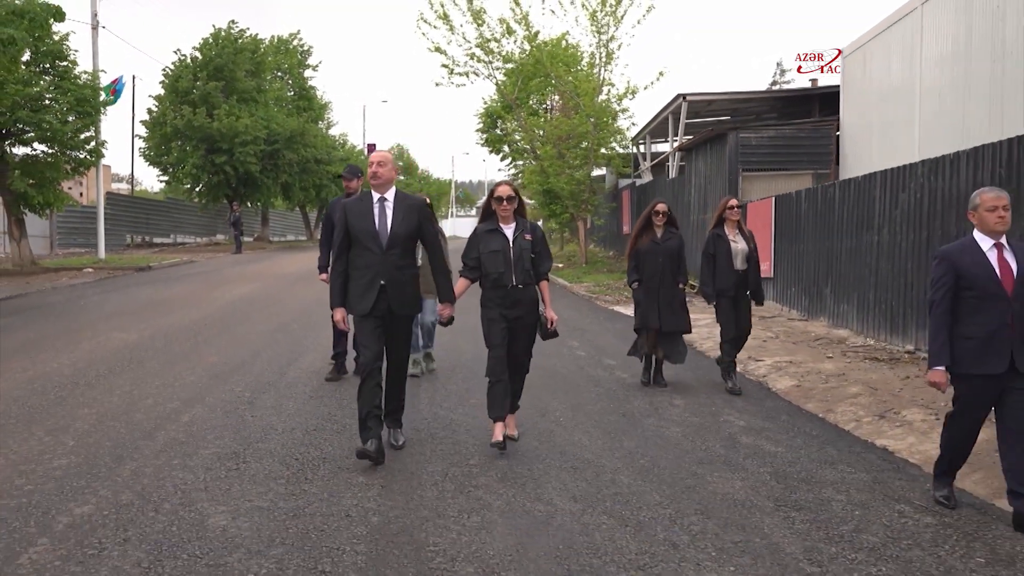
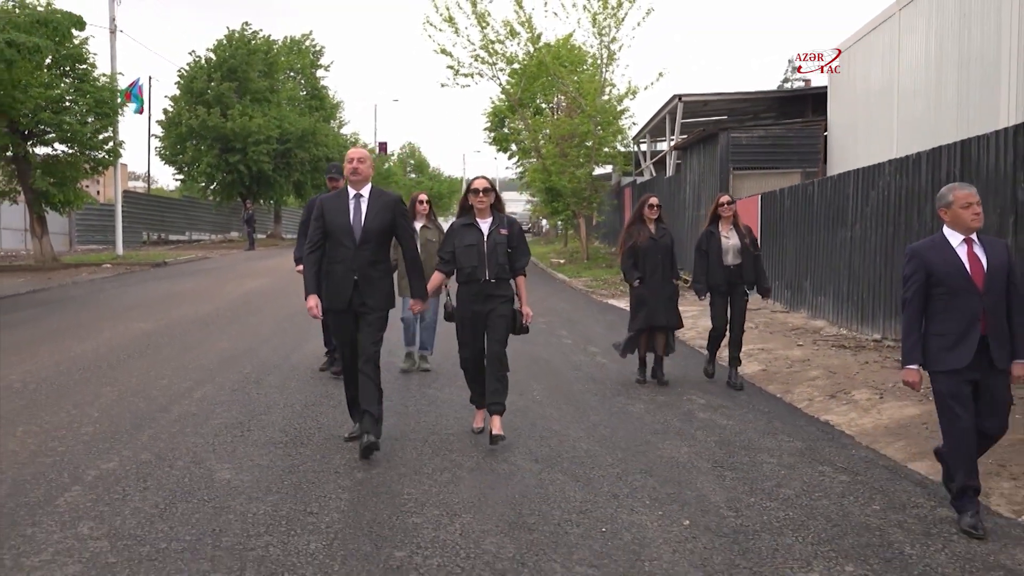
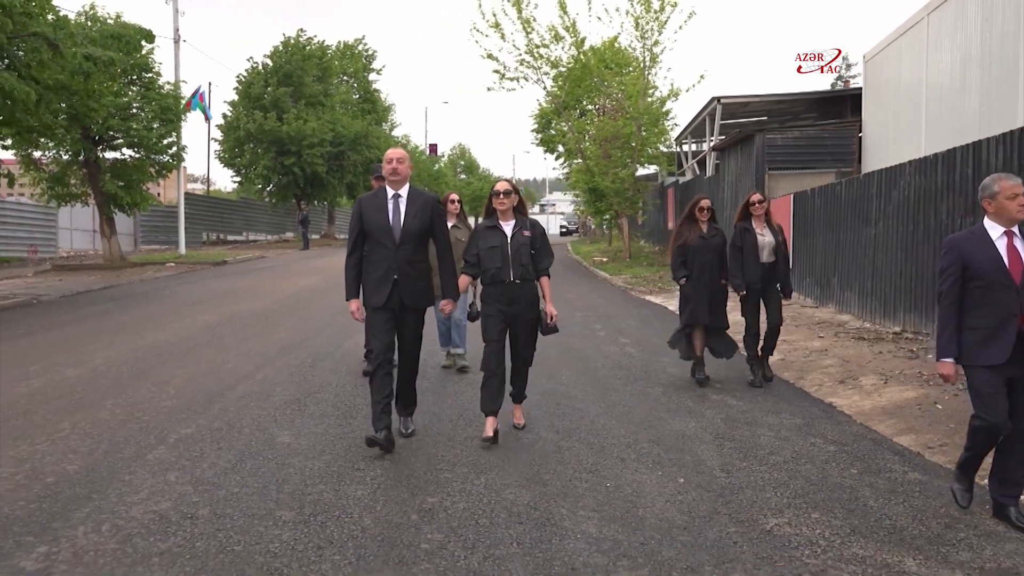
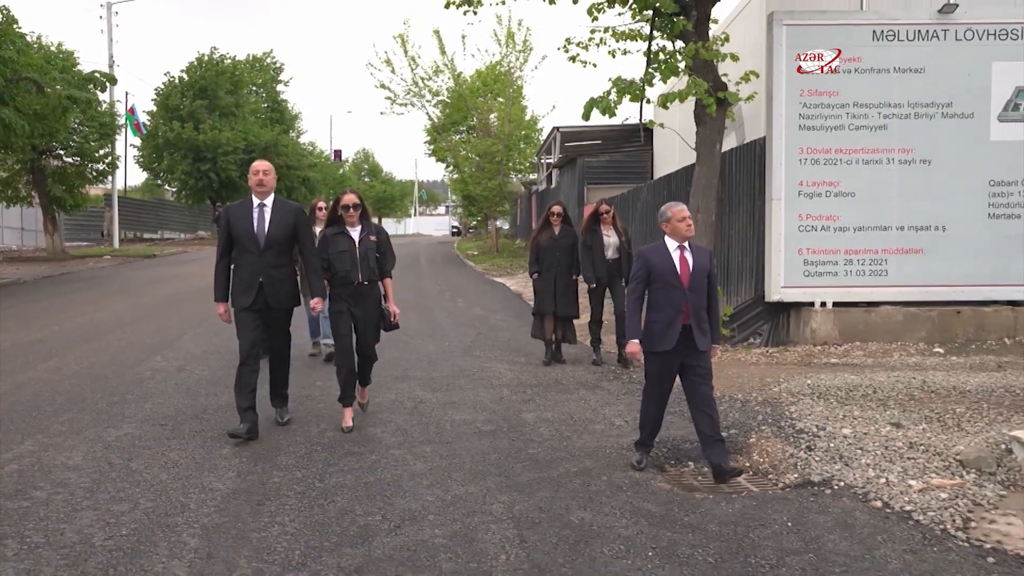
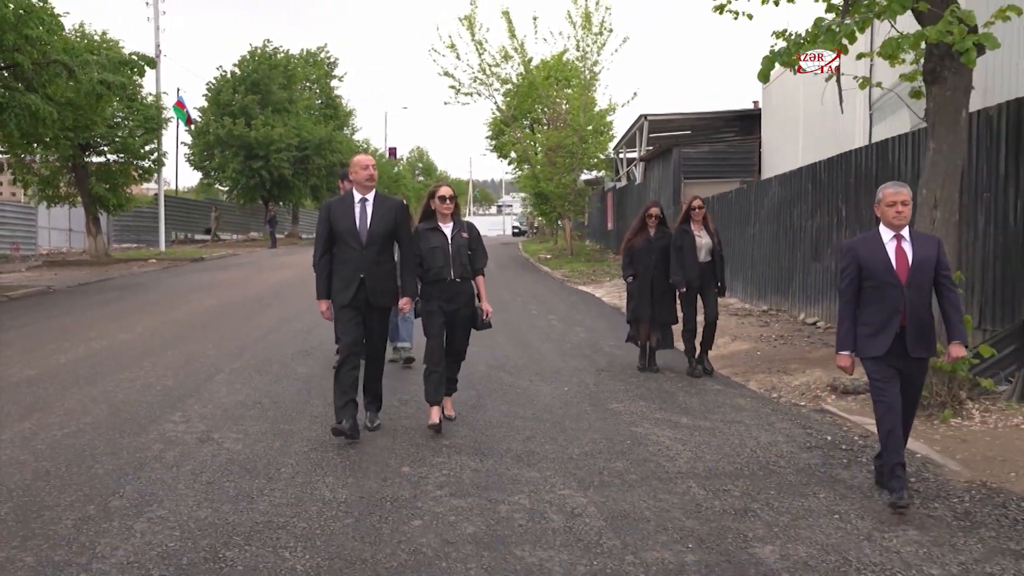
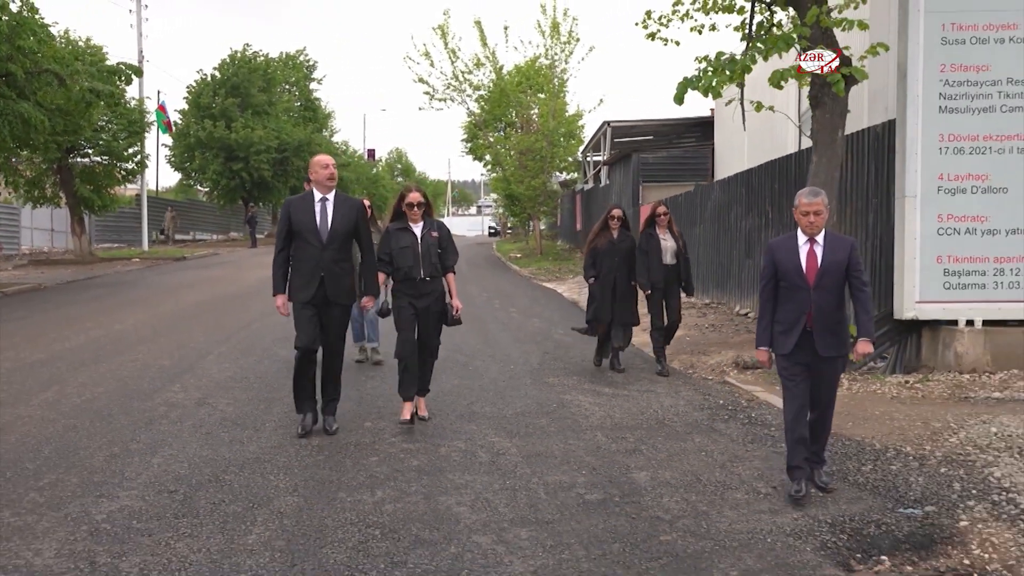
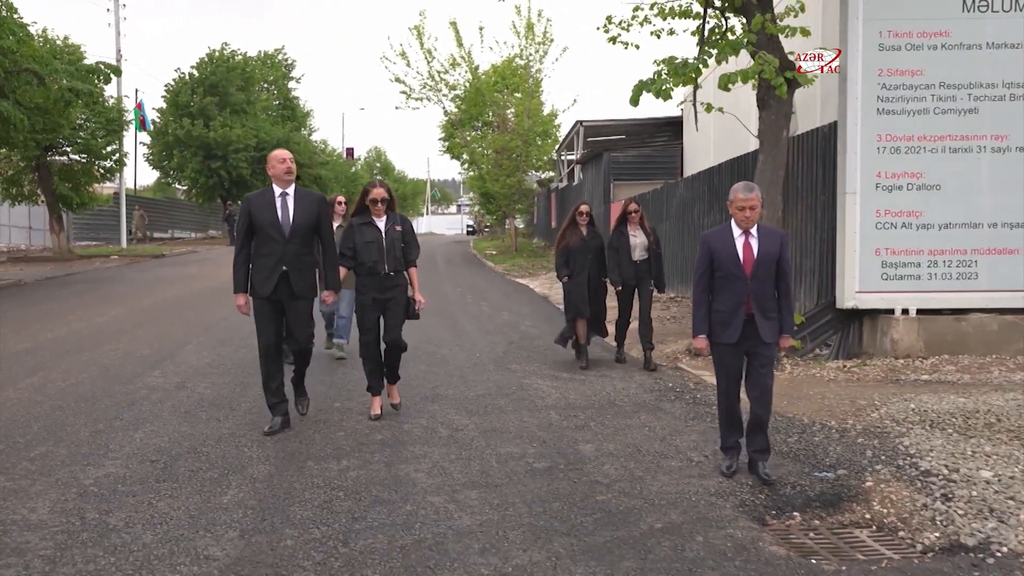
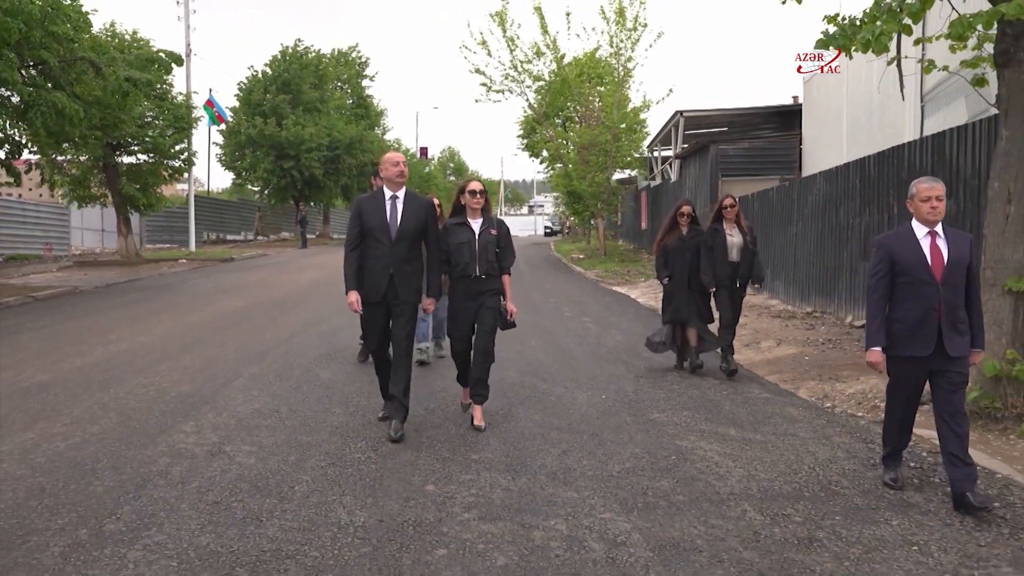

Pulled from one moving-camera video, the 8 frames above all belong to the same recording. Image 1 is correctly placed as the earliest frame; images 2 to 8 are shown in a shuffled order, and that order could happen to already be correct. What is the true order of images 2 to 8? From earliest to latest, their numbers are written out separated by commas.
2, 3, 8, 5, 6, 7, 4
